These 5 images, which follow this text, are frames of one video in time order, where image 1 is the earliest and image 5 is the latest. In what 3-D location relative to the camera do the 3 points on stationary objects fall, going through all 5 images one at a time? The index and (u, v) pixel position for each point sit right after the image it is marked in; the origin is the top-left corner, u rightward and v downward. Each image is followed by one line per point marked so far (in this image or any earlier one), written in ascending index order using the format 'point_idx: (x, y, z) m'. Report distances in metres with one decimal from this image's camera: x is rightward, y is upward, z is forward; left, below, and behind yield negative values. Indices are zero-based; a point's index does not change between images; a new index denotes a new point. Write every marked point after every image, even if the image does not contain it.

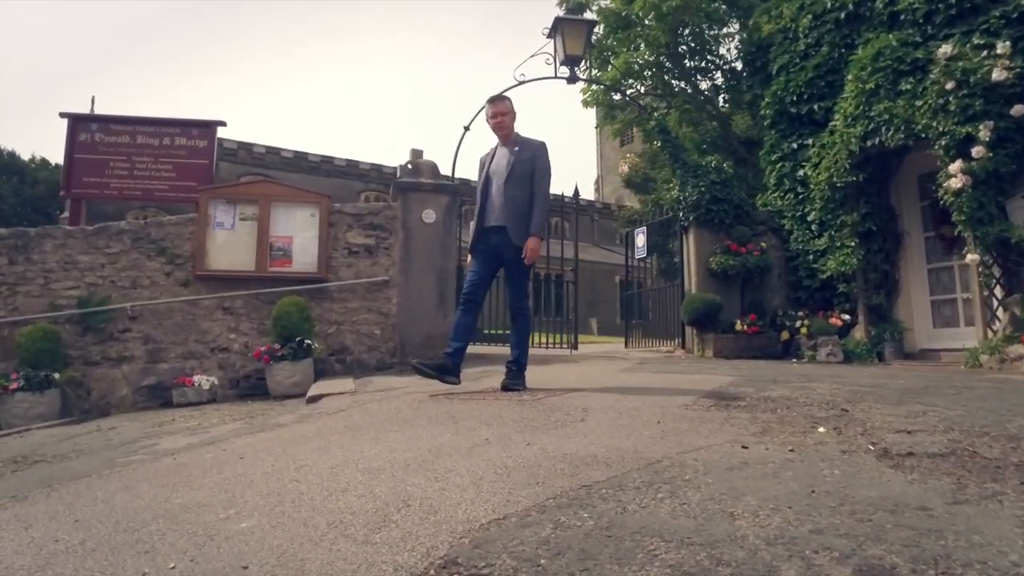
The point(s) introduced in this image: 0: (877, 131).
0: (+4.0, +1.7, +8.1) m
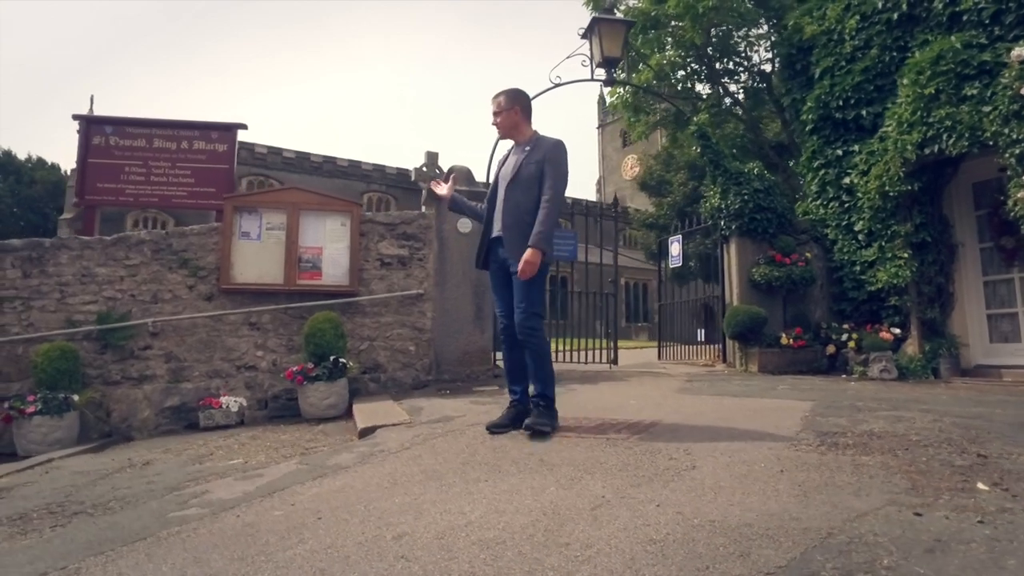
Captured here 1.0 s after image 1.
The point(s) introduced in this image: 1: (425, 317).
0: (+4.5, +1.5, +7.7) m
1: (-0.9, -0.3, +7.5) m
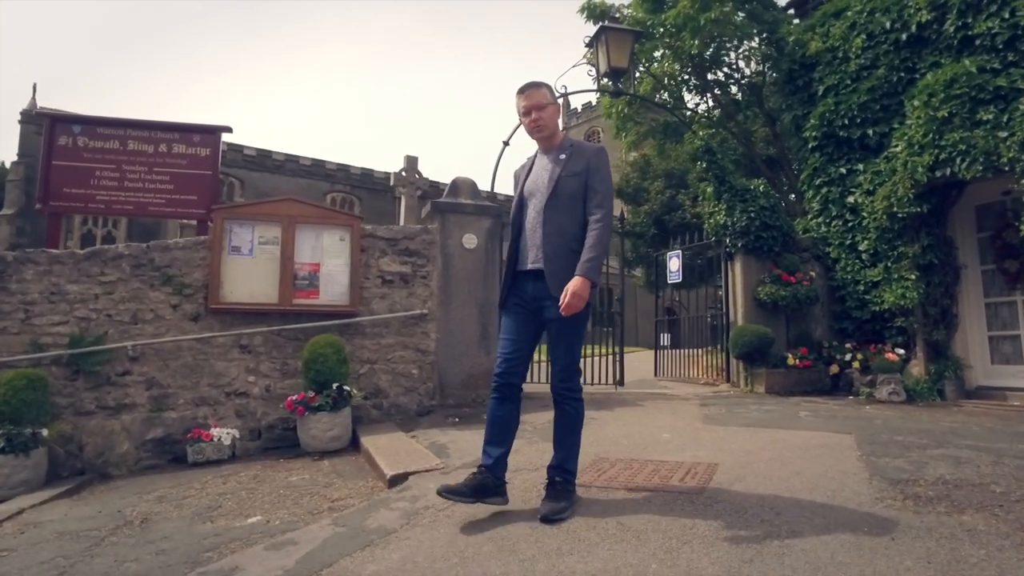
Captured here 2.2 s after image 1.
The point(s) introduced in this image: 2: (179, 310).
0: (+4.6, +1.3, +7.6) m
1: (-0.8, -0.5, +7.1) m
2: (-2.9, -0.2, +6.4) m
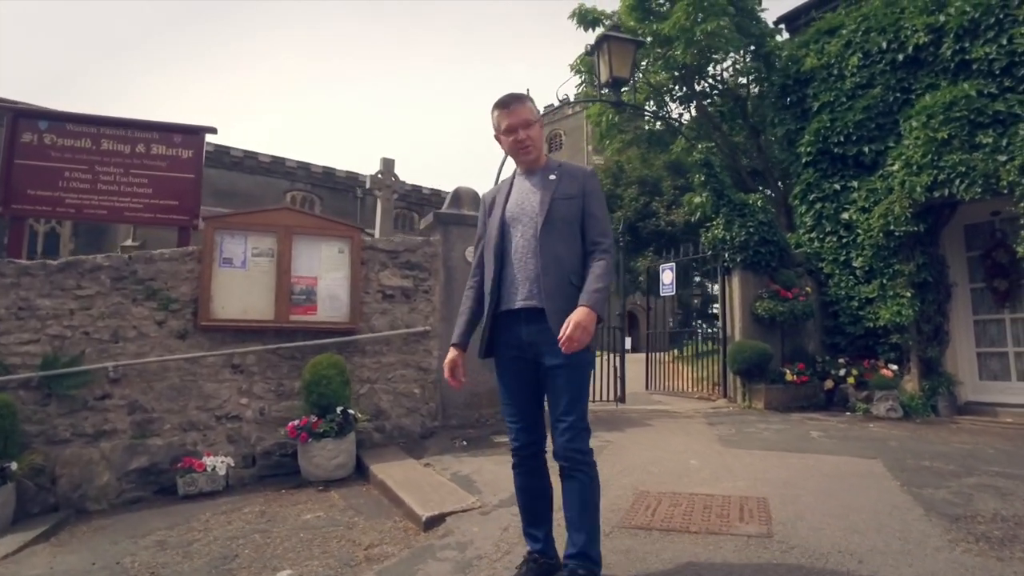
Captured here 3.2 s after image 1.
0: (+4.6, +1.1, +7.7) m
1: (-0.7, -0.6, +6.7) m
2: (-2.8, -0.3, +5.9) m
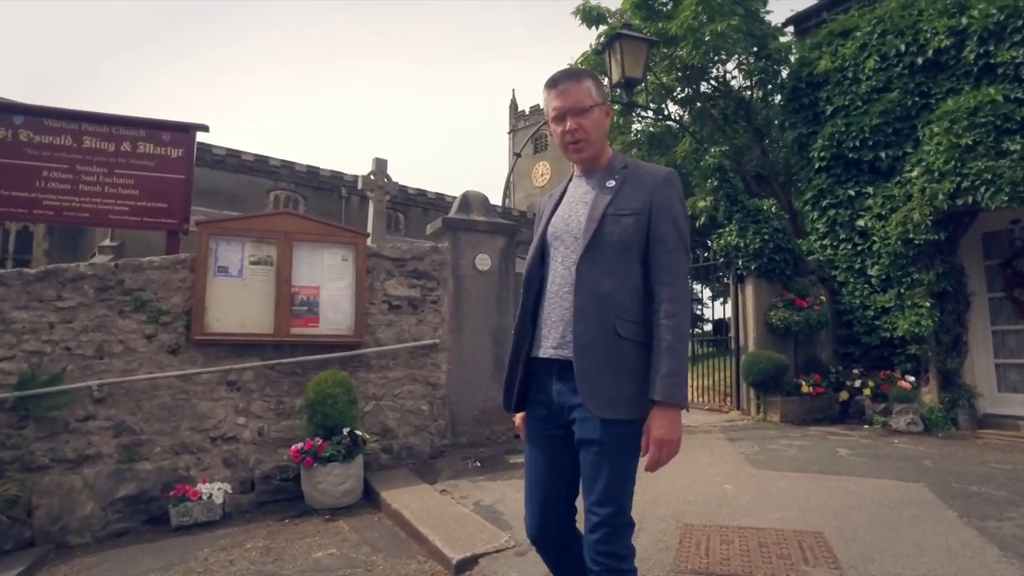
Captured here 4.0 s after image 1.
0: (+4.7, +1.0, +7.4) m
1: (-0.6, -0.7, +6.3) m
2: (-2.7, -0.4, +5.5) m
